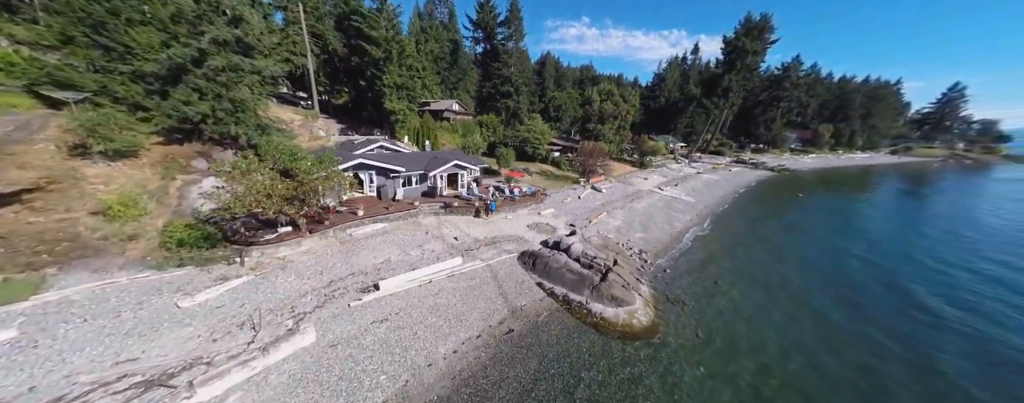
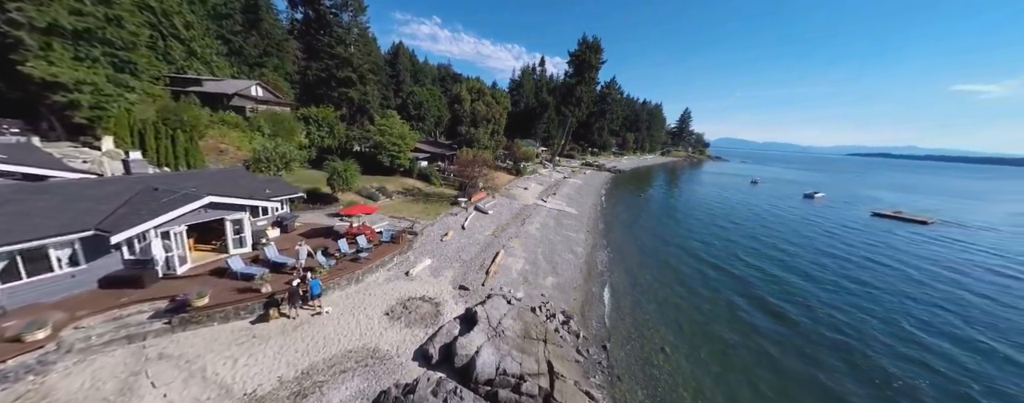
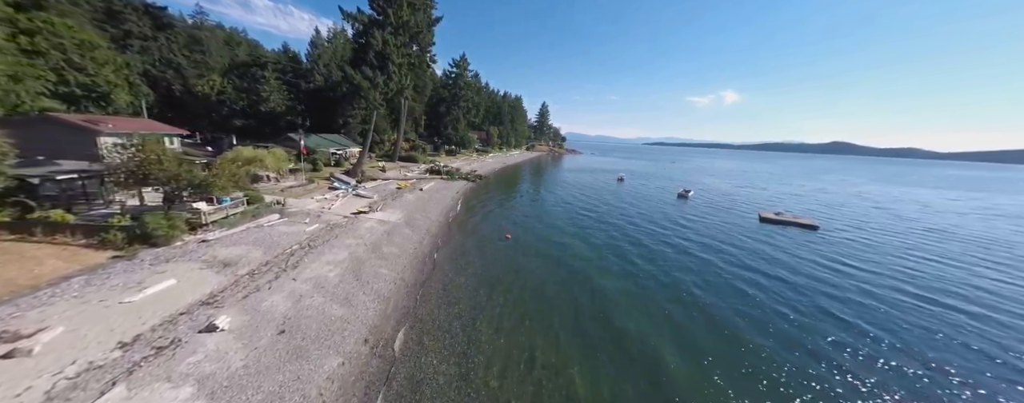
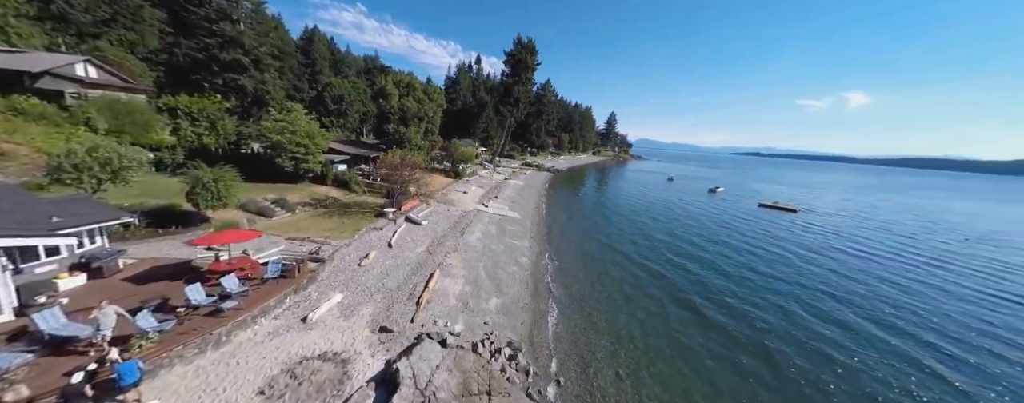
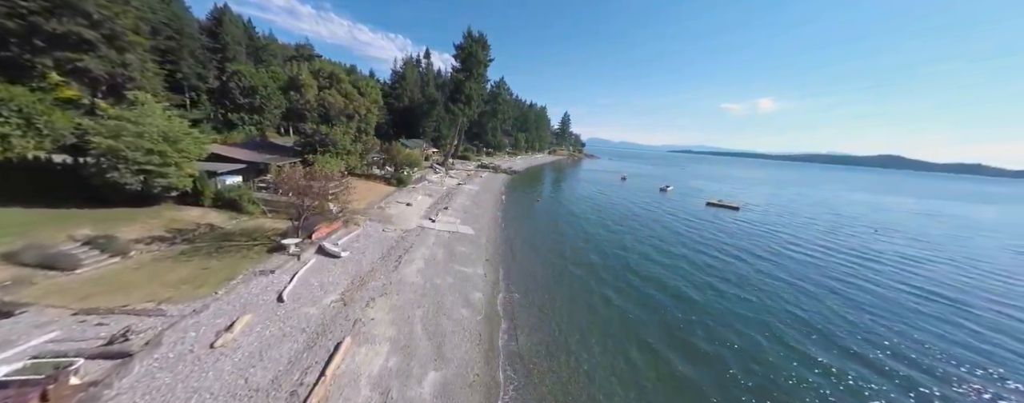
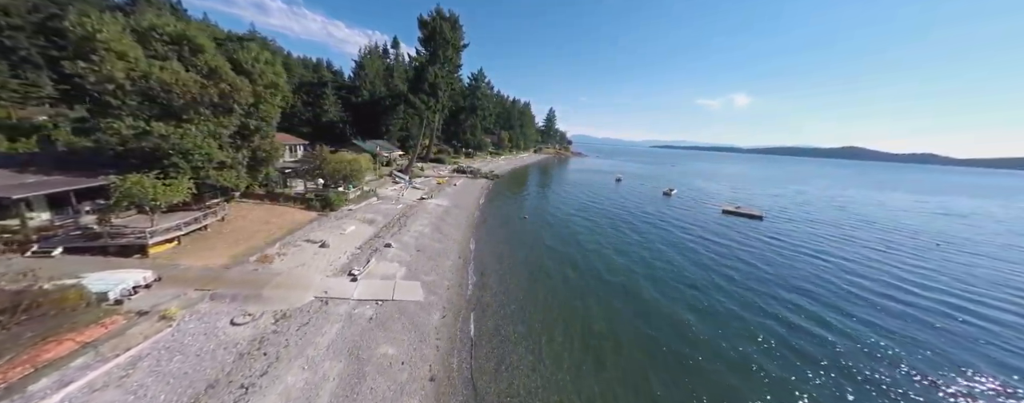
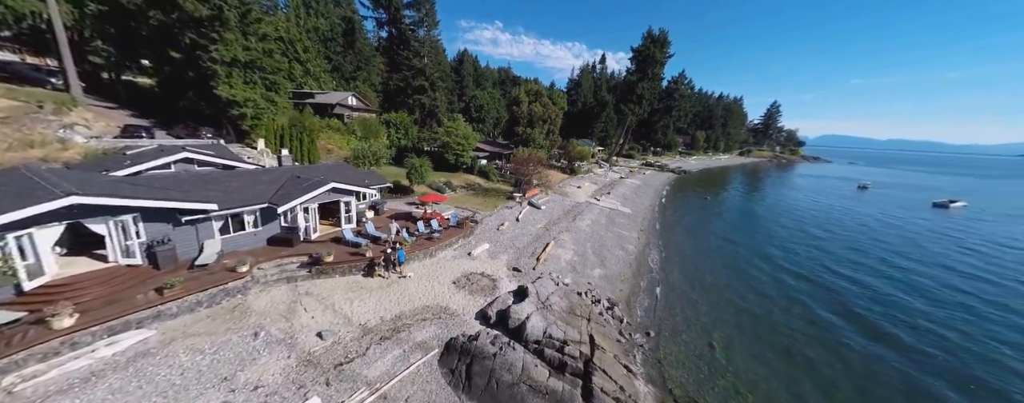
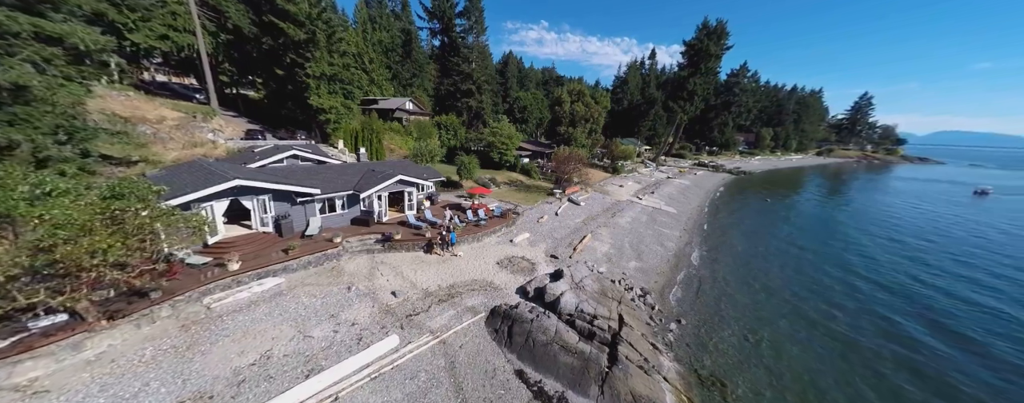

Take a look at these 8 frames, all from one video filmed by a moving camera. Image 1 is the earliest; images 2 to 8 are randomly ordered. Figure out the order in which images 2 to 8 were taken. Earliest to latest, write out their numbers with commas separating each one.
8, 7, 2, 4, 5, 6, 3
